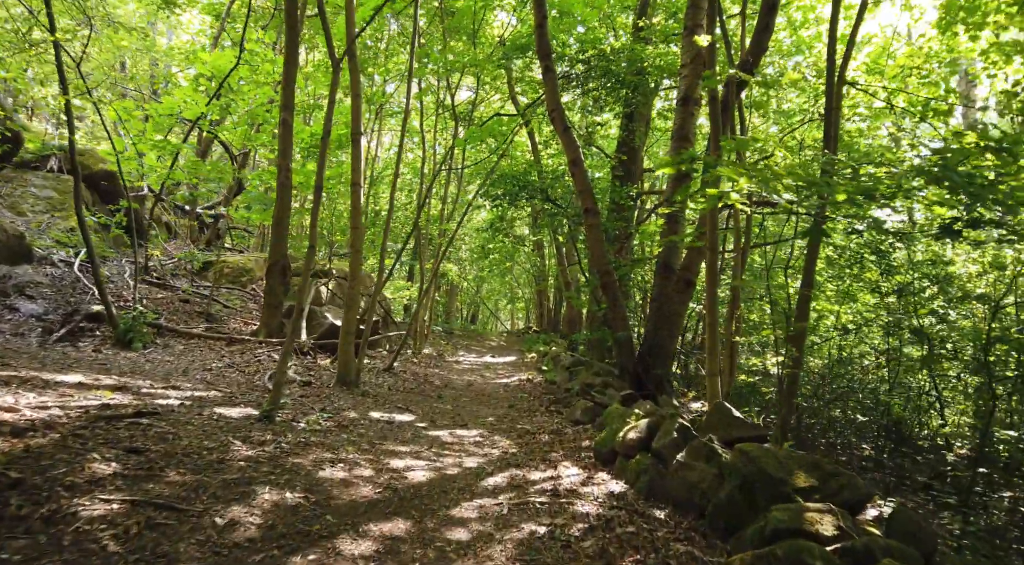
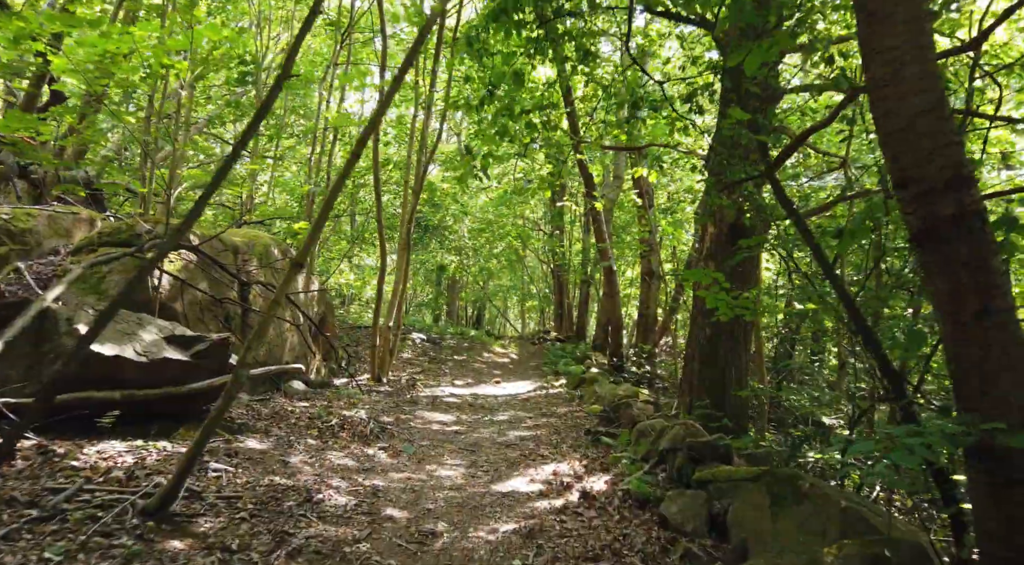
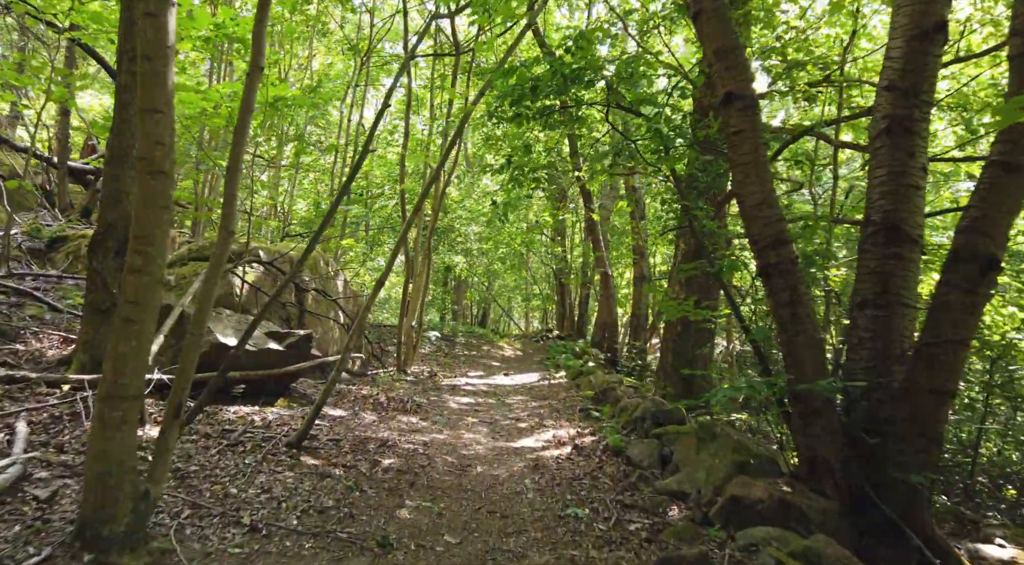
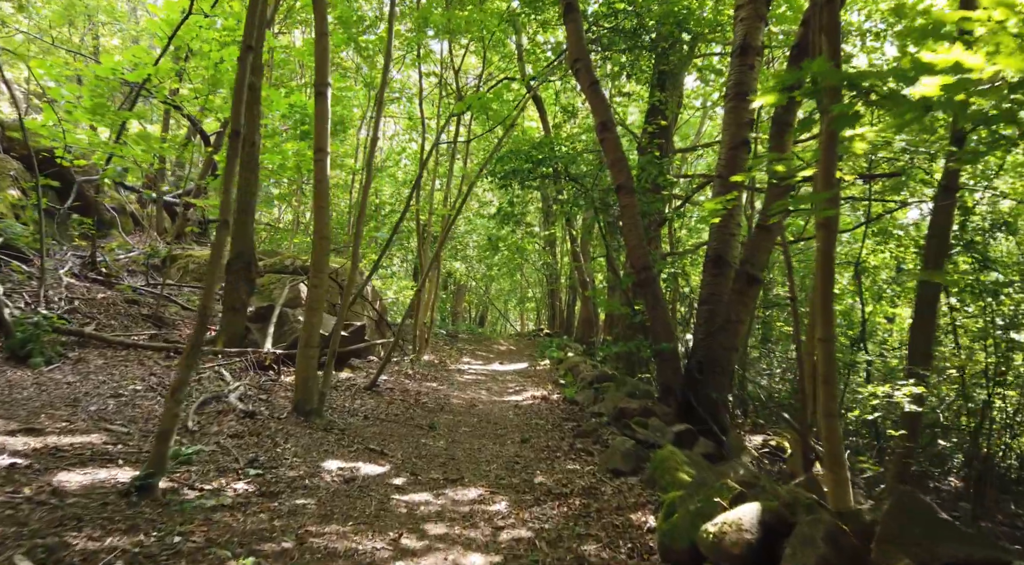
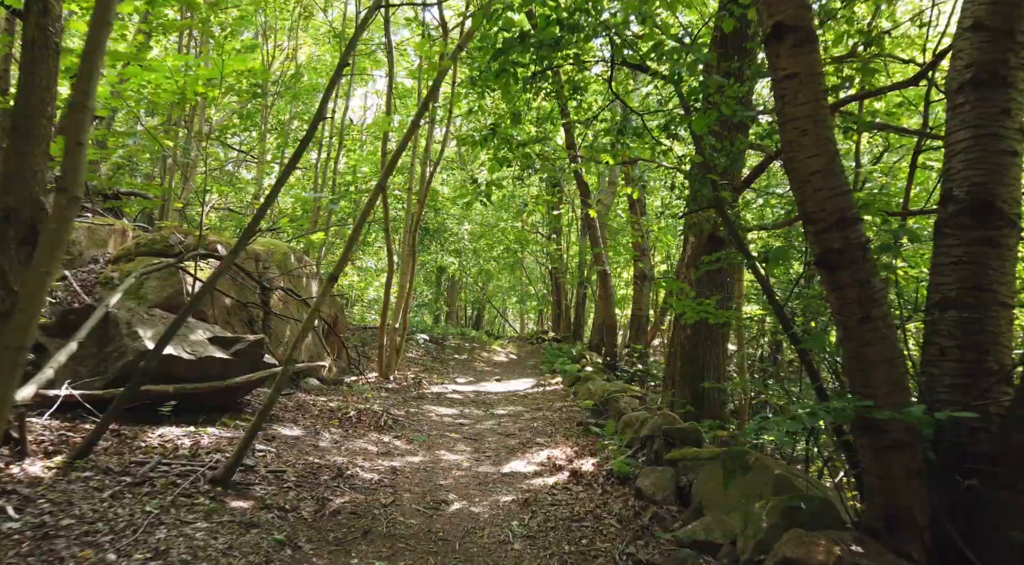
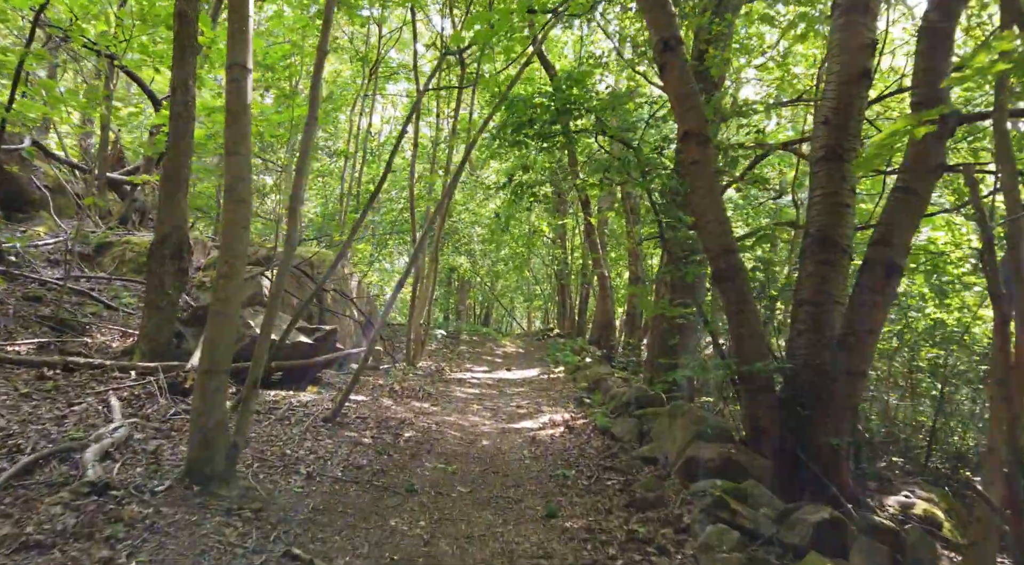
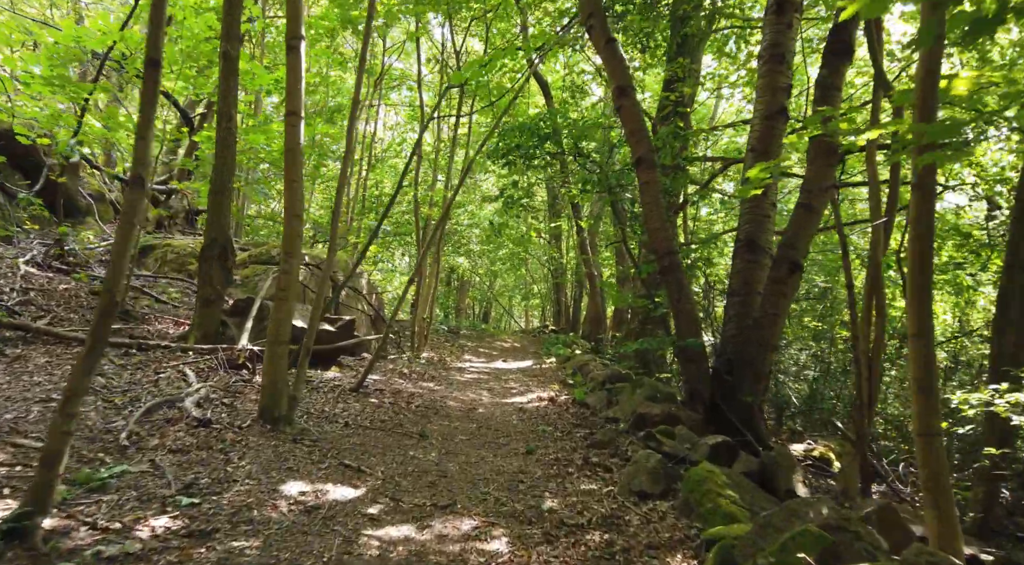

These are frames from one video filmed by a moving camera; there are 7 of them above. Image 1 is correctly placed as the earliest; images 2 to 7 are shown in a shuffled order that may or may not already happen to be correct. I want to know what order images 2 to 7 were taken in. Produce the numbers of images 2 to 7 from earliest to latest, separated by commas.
4, 7, 6, 3, 5, 2
